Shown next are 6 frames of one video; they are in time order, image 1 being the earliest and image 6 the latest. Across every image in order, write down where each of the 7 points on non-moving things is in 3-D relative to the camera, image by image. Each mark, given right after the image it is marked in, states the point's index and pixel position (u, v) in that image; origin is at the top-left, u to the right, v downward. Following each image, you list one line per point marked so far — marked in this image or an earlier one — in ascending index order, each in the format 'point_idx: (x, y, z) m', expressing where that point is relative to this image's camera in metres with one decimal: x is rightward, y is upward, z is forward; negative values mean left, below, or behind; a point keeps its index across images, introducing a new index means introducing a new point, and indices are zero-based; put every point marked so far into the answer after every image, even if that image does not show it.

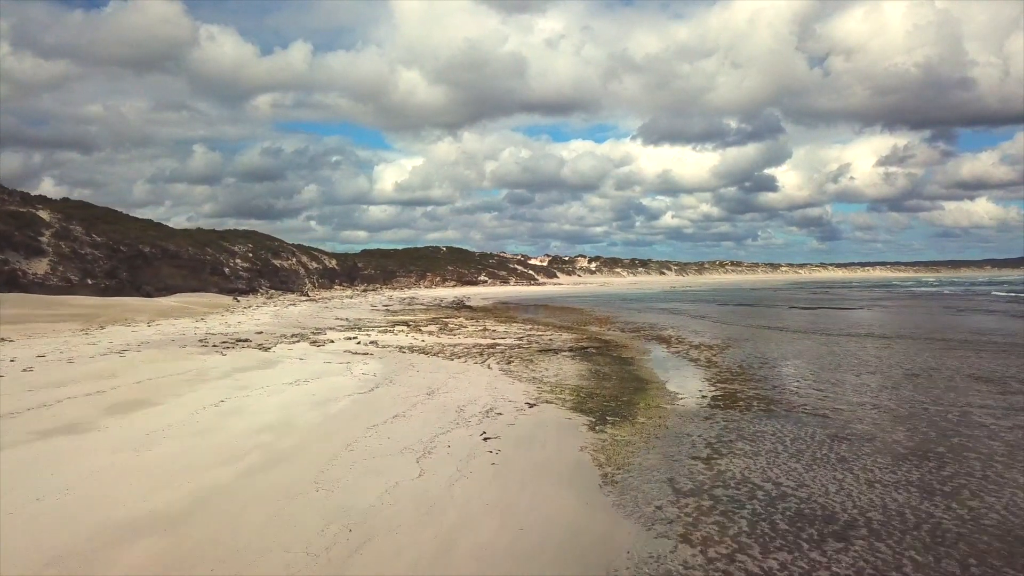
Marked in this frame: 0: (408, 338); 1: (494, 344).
0: (-2.3, -1.1, +18.8) m
1: (-0.4, -1.2, +17.8) m
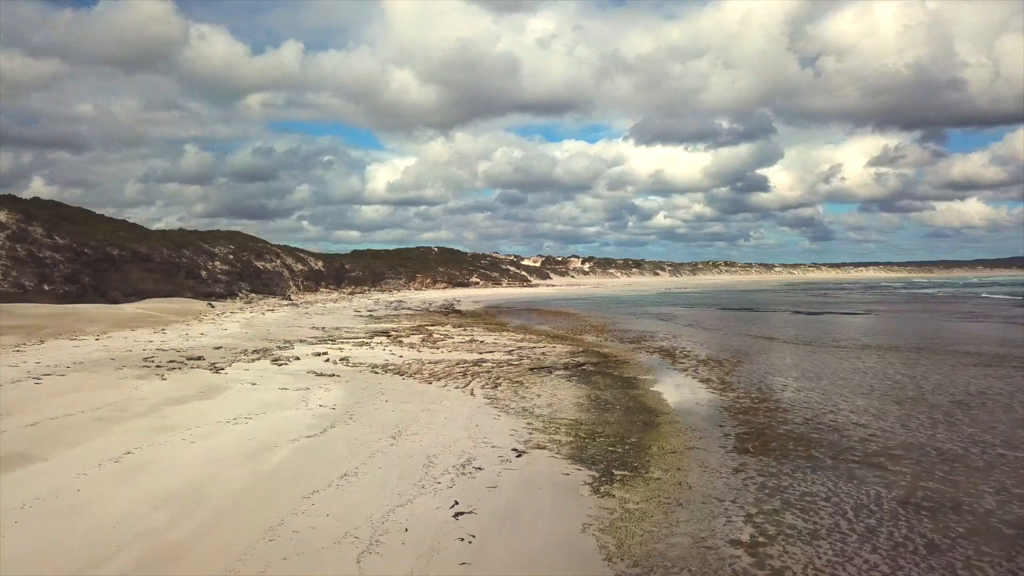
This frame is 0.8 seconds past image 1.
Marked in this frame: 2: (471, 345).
0: (-2.5, -1.3, +16.9) m
1: (-0.6, -1.4, +16.0) m
2: (-0.9, -1.3, +19.9) m
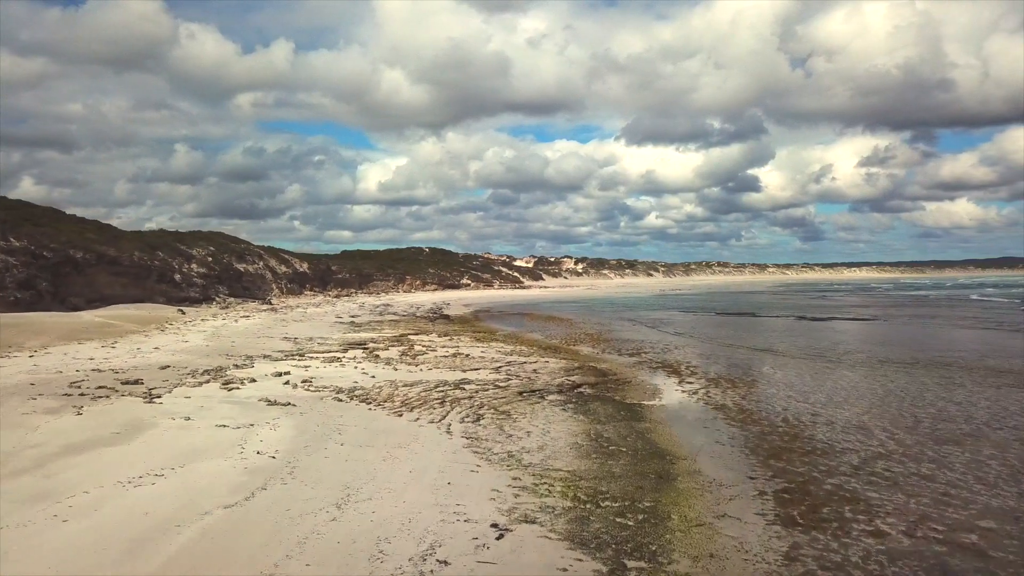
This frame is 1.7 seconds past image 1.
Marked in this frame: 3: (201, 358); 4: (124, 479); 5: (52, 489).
0: (-2.7, -1.5, +15.0) m
1: (-0.8, -1.6, +14.1) m
2: (-1.2, -1.5, +18.0) m
3: (-6.0, -1.3, +16.3) m
4: (-3.1, -1.6, +6.9) m
5: (-3.5, -1.5, +6.5) m
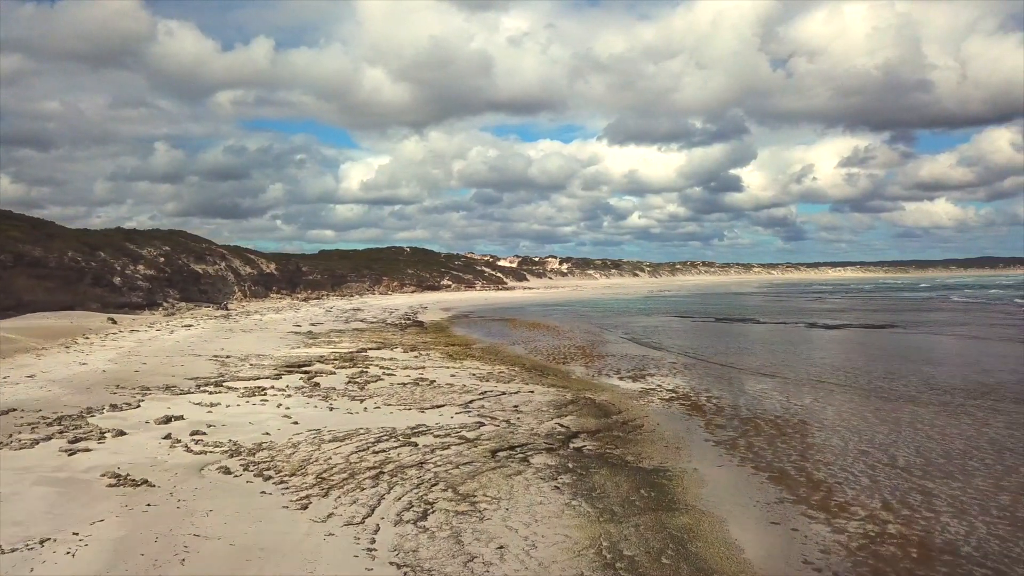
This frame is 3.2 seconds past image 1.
0: (-3.1, -1.7, +11.3) m
1: (-1.2, -1.7, +10.4) m
2: (-1.6, -1.7, +14.2) m
3: (-6.4, -1.5, +12.4) m
4: (-3.3, -1.7, +3.1) m
5: (-3.7, -1.7, +2.7) m
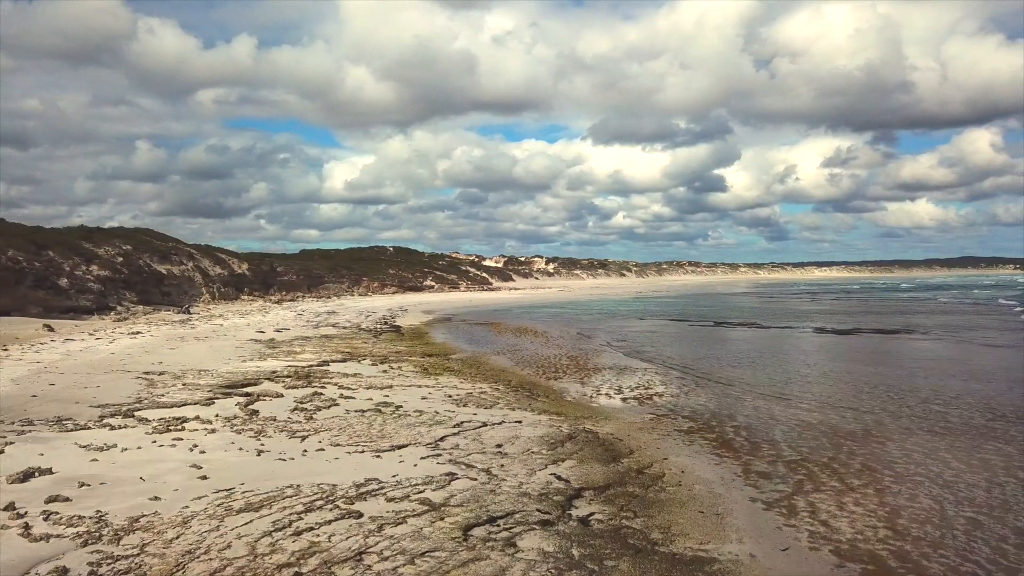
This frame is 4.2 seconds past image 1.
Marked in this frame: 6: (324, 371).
0: (-3.3, -1.8, +8.5) m
1: (-1.3, -1.8, +7.7) m
2: (-1.9, -1.8, +11.6) m
3: (-6.6, -1.6, +9.6) m
4: (-3.4, -1.8, +0.4) m
5: (-3.8, -1.8, 0.0) m
6: (-3.9, -1.7, +17.6) m
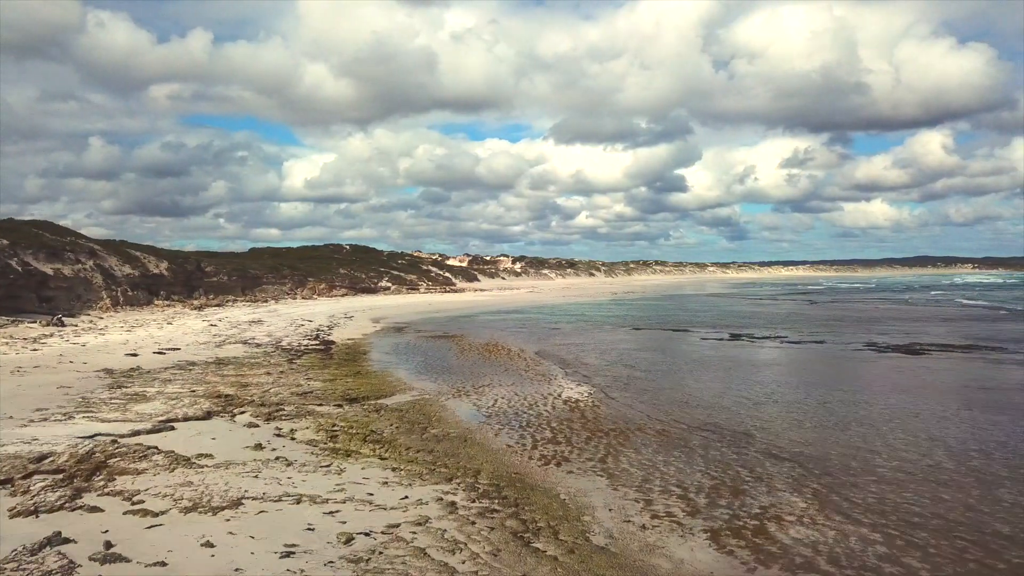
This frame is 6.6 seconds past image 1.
0: (-3.3, -1.9, +0.9) m
1: (-1.3, -2.0, +0.2) m
2: (-2.0, -2.0, +4.0) m
3: (-6.6, -1.8, +1.9) m
4: (-3.0, -2.0, -7.3) m
5: (-3.4, -2.0, -7.7) m
6: (-4.3, -1.9, +9.9) m
